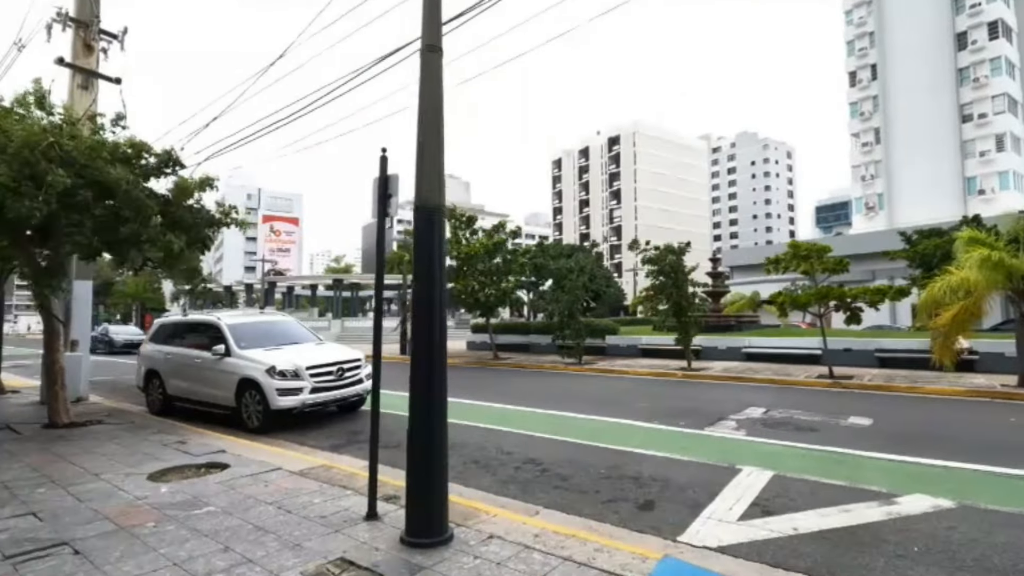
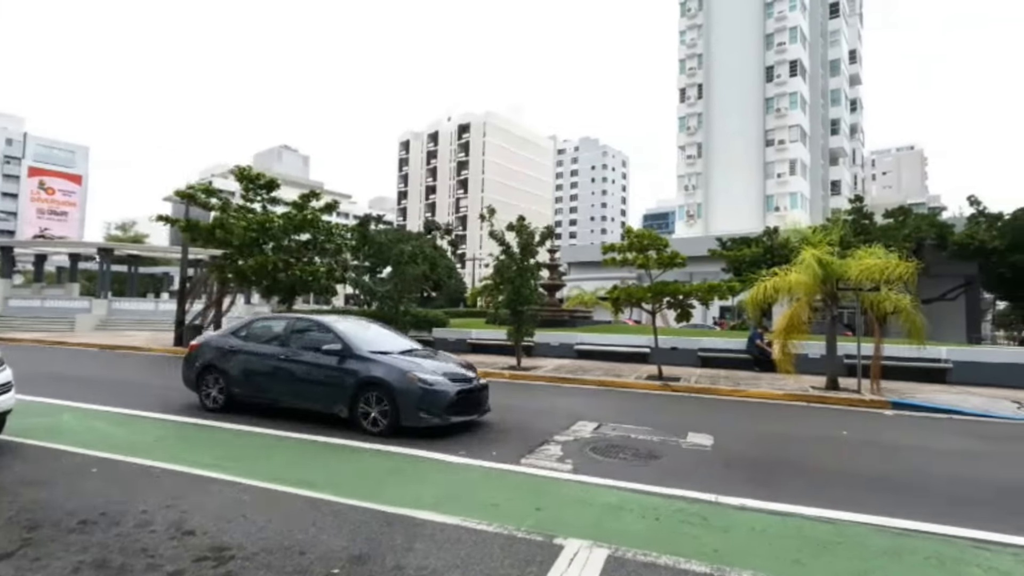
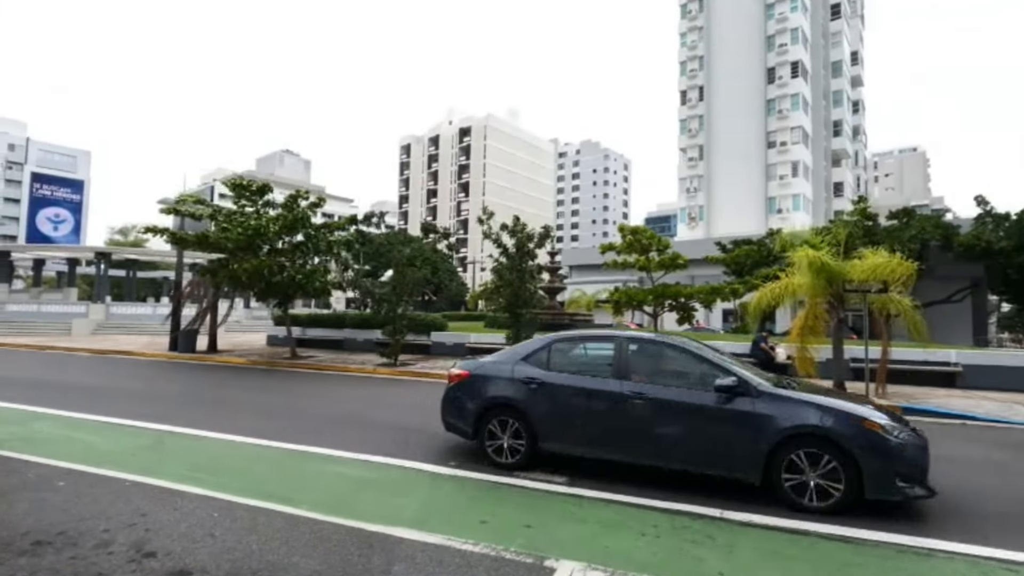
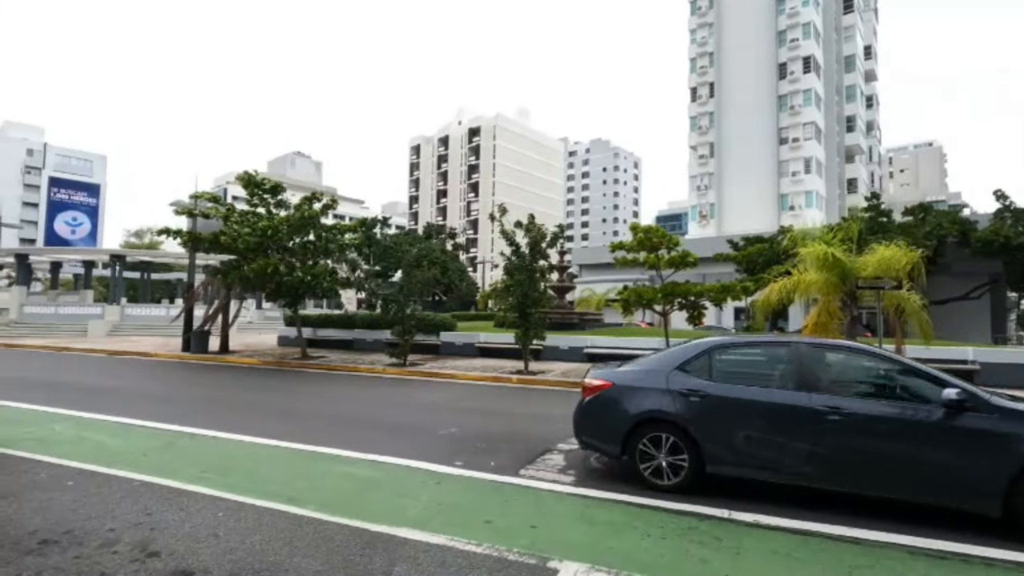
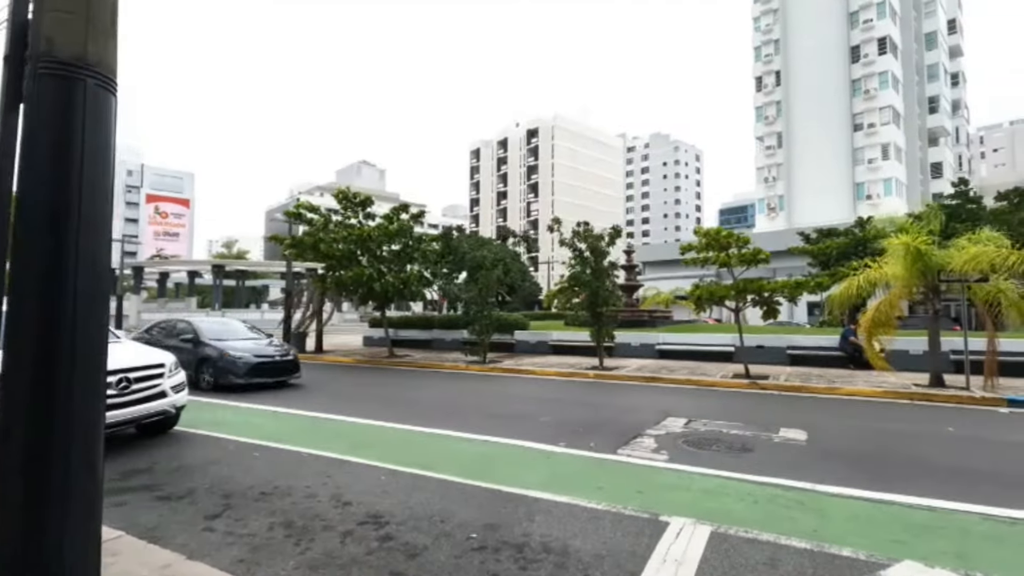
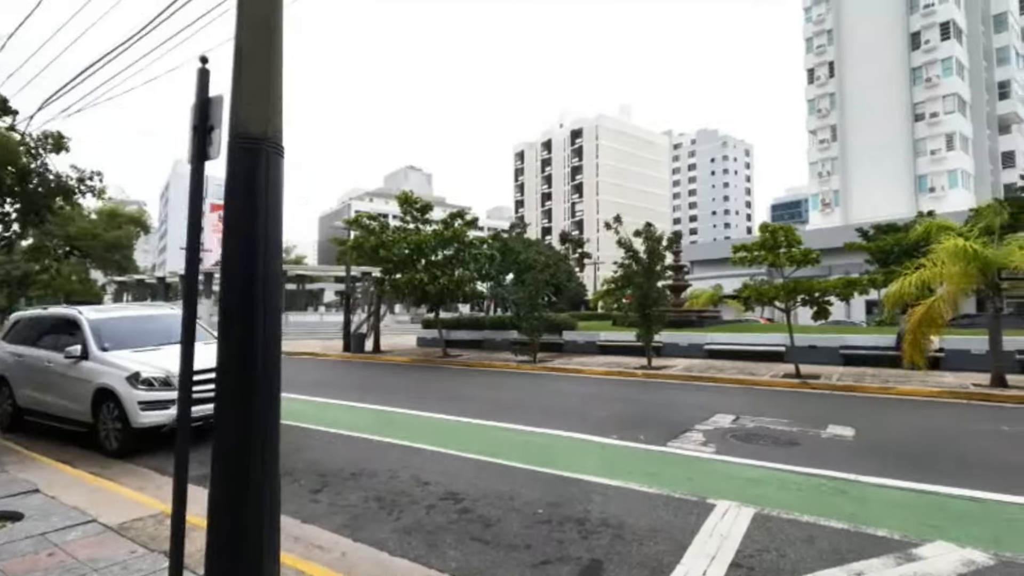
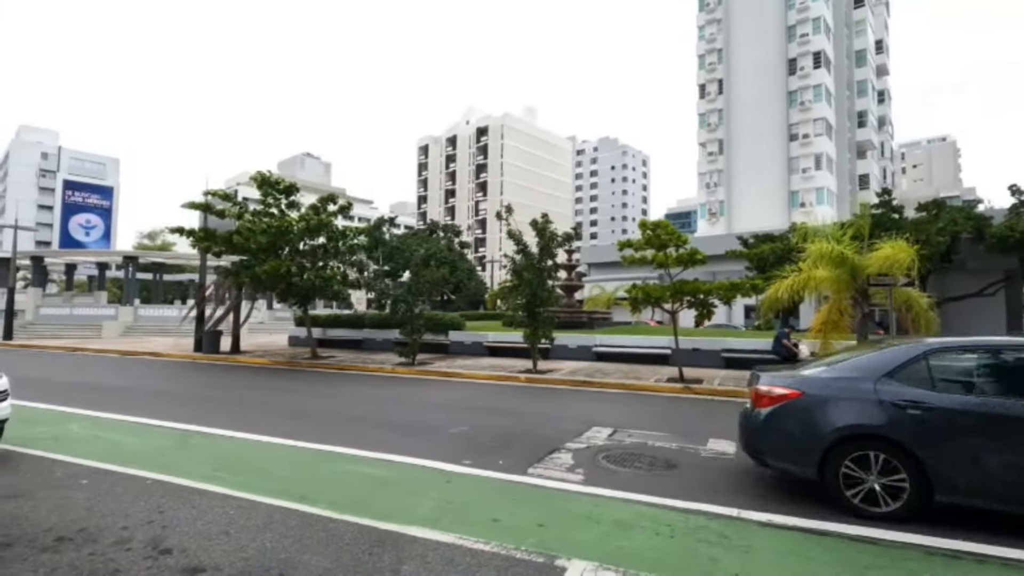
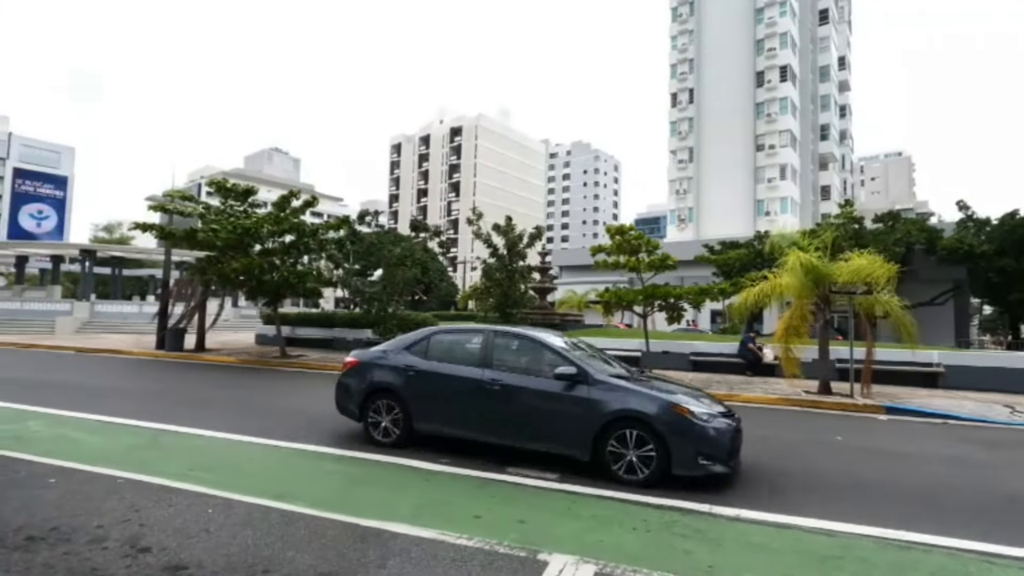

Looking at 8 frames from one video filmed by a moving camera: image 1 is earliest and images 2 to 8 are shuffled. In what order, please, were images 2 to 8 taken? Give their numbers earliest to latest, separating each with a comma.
6, 5, 2, 8, 3, 4, 7
